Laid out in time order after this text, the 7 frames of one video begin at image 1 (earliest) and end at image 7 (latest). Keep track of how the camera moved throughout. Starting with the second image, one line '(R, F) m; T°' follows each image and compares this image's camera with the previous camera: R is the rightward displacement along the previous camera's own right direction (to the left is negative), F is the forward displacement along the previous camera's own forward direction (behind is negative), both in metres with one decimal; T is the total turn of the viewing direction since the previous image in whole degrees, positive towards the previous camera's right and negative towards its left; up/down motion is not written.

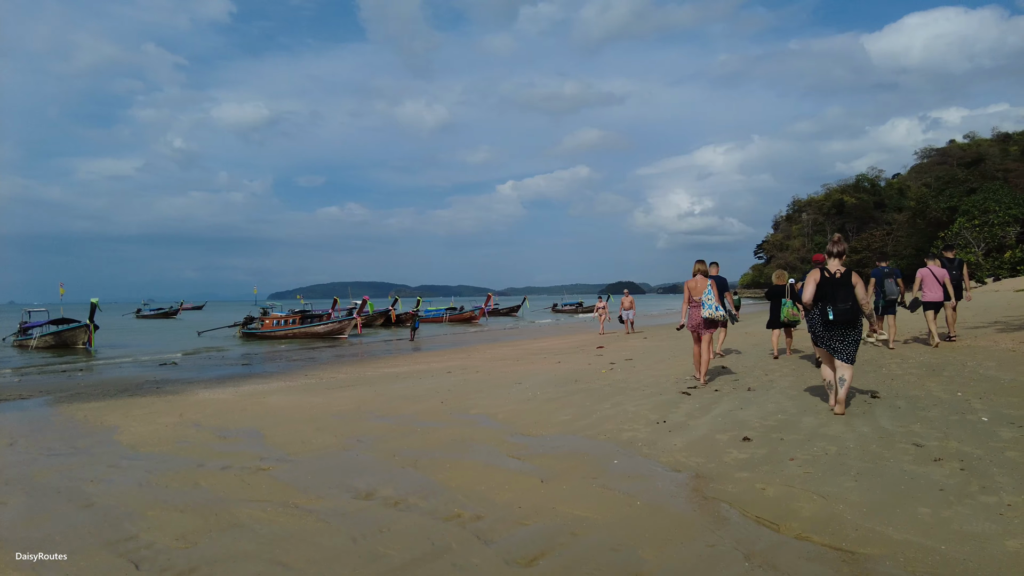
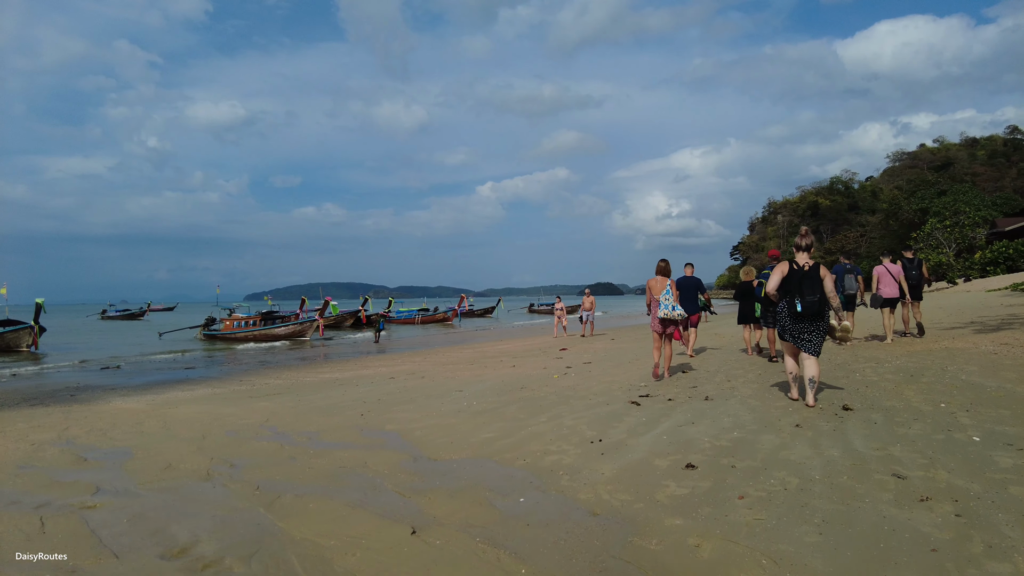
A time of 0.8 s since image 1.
(+0.7, +1.0) m; +2°
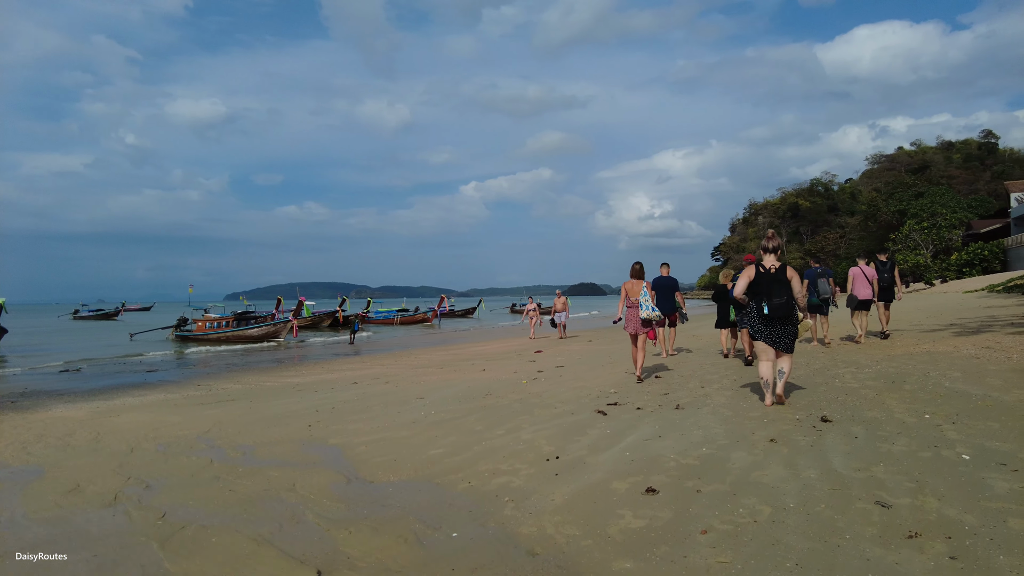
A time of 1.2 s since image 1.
(+0.3, +0.5) m; +2°
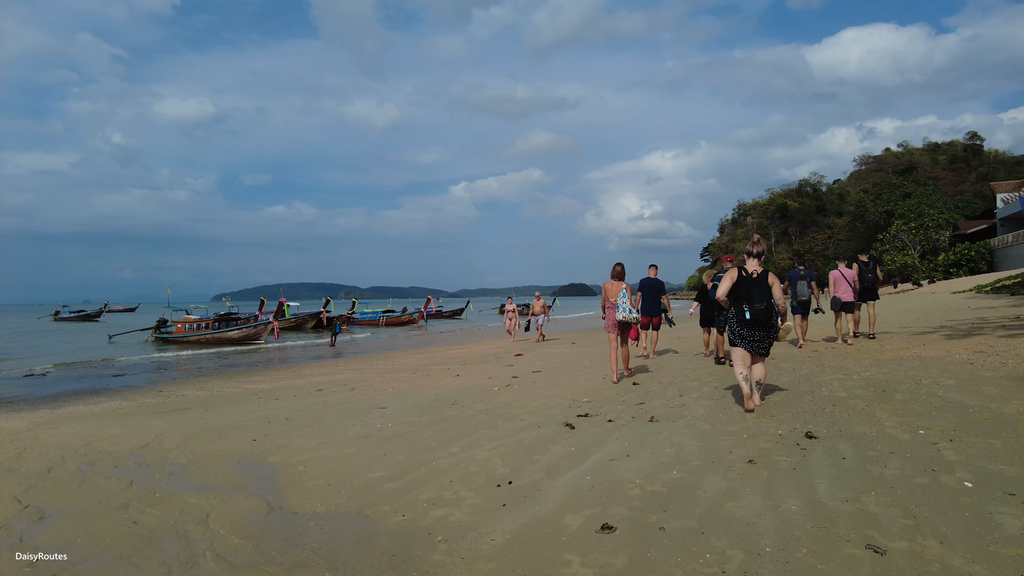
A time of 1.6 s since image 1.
(+0.3, +0.5) m; +1°
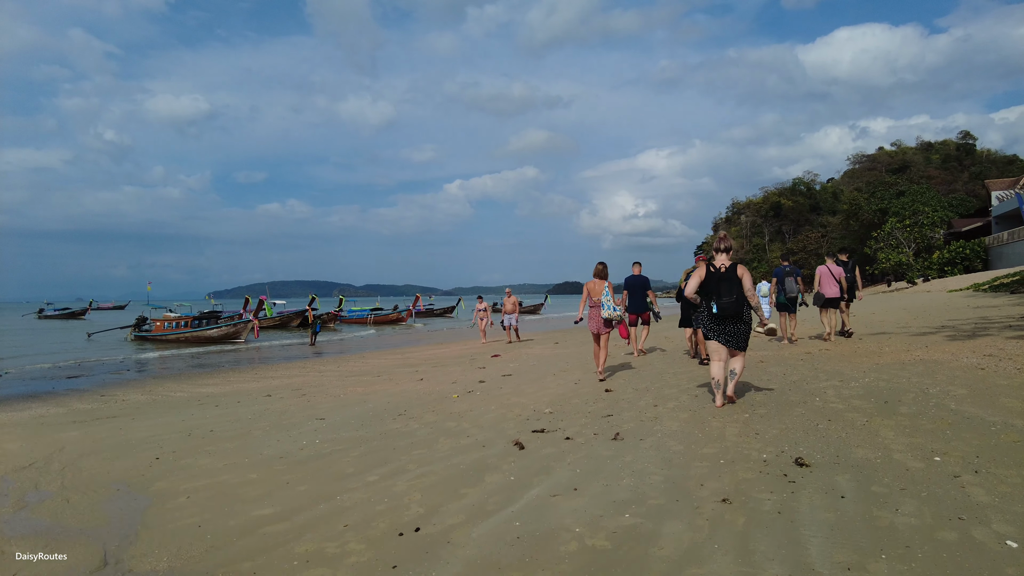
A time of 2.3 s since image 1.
(+0.5, +0.9) m; +1°
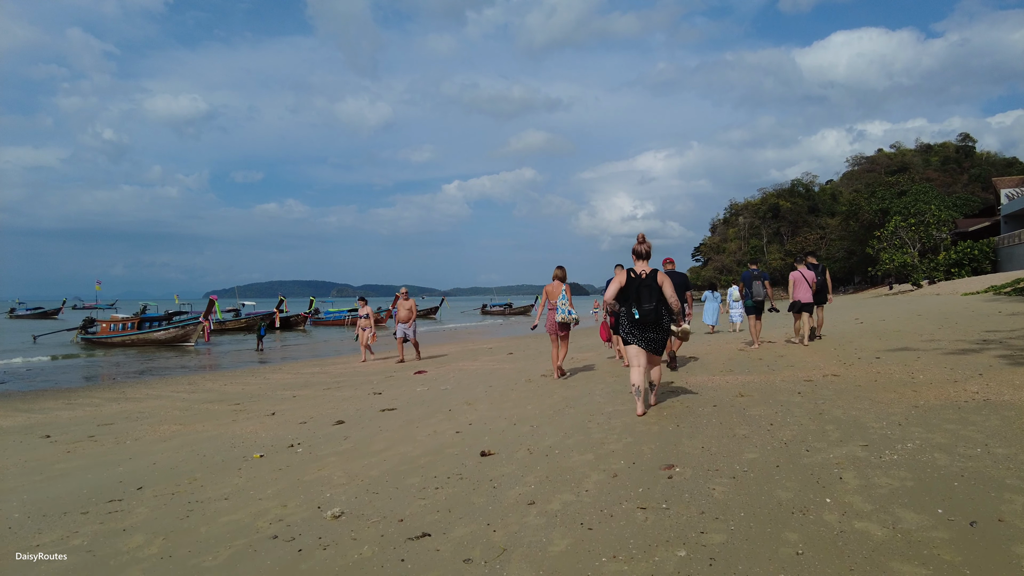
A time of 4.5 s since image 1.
(+1.5, +2.8) m; 0°
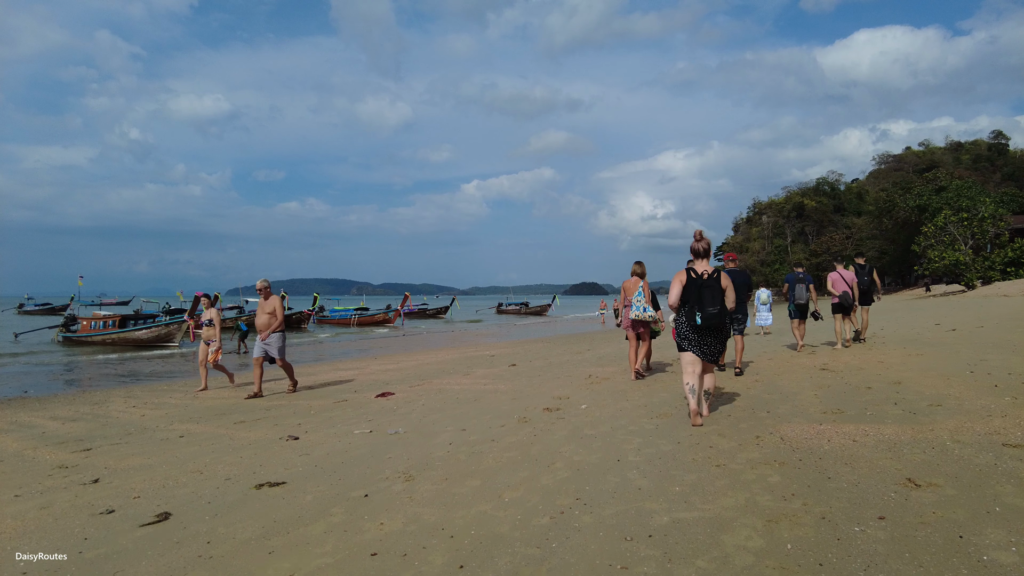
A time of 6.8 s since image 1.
(+0.3, +3.0) m; -2°
